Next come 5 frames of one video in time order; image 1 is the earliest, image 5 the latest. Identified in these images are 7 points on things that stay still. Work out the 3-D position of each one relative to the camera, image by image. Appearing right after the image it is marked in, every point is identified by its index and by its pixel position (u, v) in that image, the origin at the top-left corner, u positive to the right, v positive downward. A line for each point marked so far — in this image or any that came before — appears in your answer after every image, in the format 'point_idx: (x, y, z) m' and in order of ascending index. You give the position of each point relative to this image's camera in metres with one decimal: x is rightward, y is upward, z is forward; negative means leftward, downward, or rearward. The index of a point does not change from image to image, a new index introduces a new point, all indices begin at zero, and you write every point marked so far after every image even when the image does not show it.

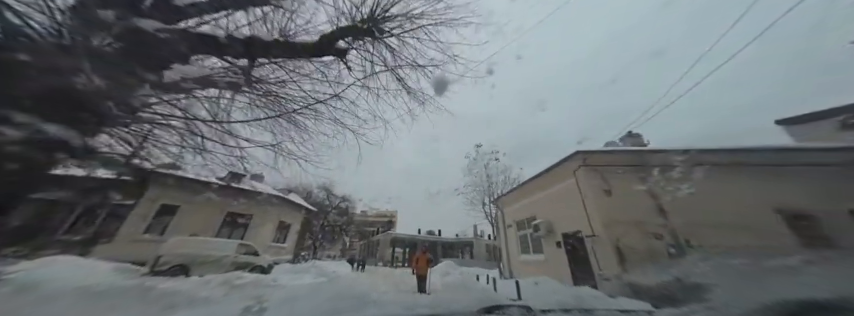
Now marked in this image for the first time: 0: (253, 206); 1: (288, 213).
0: (-4.0, -1.1, +4.8) m
1: (-3.8, -1.5, +5.6) m
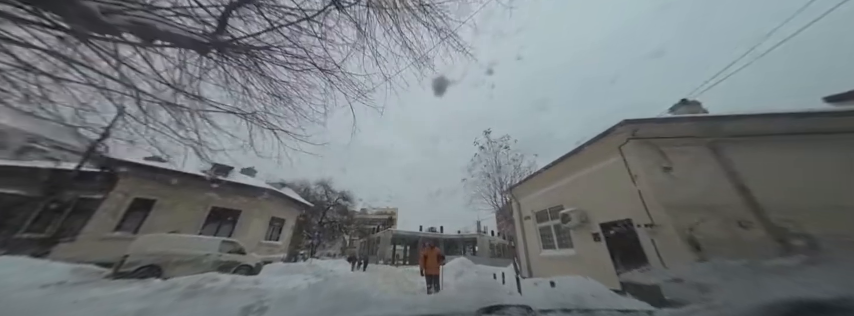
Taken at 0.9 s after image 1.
0: (-3.9, -0.9, +4.4) m
1: (-3.7, -1.3, +5.2) m
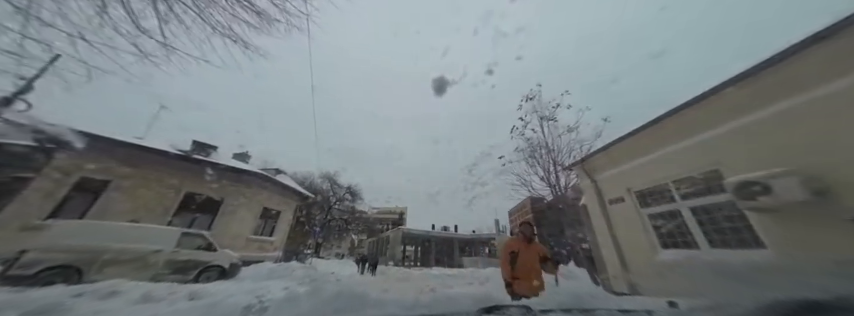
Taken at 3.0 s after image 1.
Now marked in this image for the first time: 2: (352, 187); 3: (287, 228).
0: (-3.5, -0.5, +3.7) m
1: (-3.3, -0.9, +4.5) m
2: (-3.4, -1.3, +9.3) m
3: (-3.2, -1.6, +4.7) m
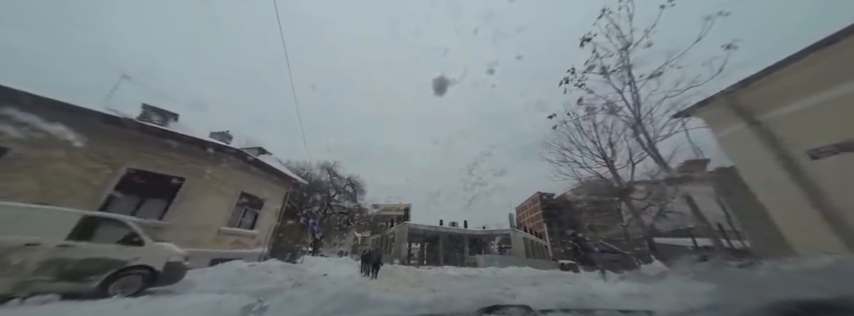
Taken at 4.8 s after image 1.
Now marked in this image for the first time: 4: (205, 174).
0: (-3.2, -0.1, +2.9) m
1: (-3.0, -0.5, +3.7) m
2: (-3.1, -0.8, +8.5) m
3: (-2.9, -1.2, +3.9) m
4: (-3.1, -0.2, +2.8) m
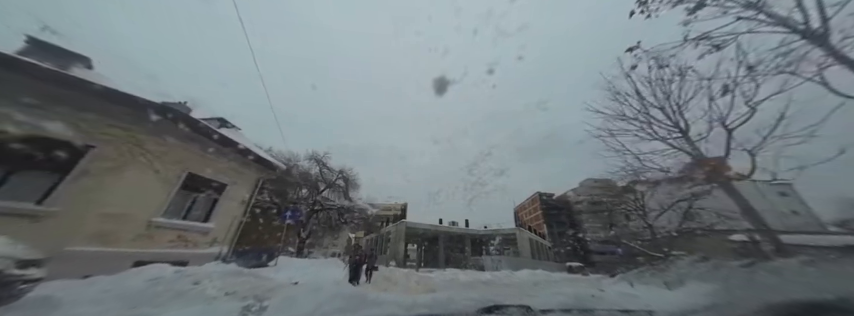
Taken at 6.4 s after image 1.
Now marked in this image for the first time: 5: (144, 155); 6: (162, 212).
0: (-3.2, +0.2, +2.2) m
1: (-3.0, -0.2, +3.0) m
2: (-3.1, -0.6, +7.8) m
3: (-3.0, -0.9, +3.2) m
4: (-3.2, +0.1, +2.2) m
5: (-3.2, 0.0, +2.2) m
6: (-3.0, -0.6, +2.4) m
